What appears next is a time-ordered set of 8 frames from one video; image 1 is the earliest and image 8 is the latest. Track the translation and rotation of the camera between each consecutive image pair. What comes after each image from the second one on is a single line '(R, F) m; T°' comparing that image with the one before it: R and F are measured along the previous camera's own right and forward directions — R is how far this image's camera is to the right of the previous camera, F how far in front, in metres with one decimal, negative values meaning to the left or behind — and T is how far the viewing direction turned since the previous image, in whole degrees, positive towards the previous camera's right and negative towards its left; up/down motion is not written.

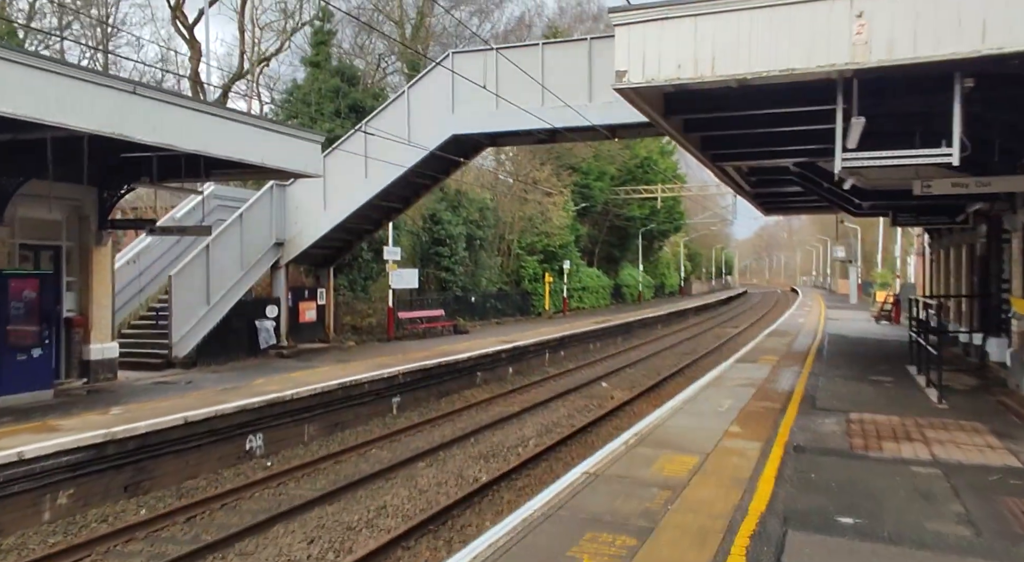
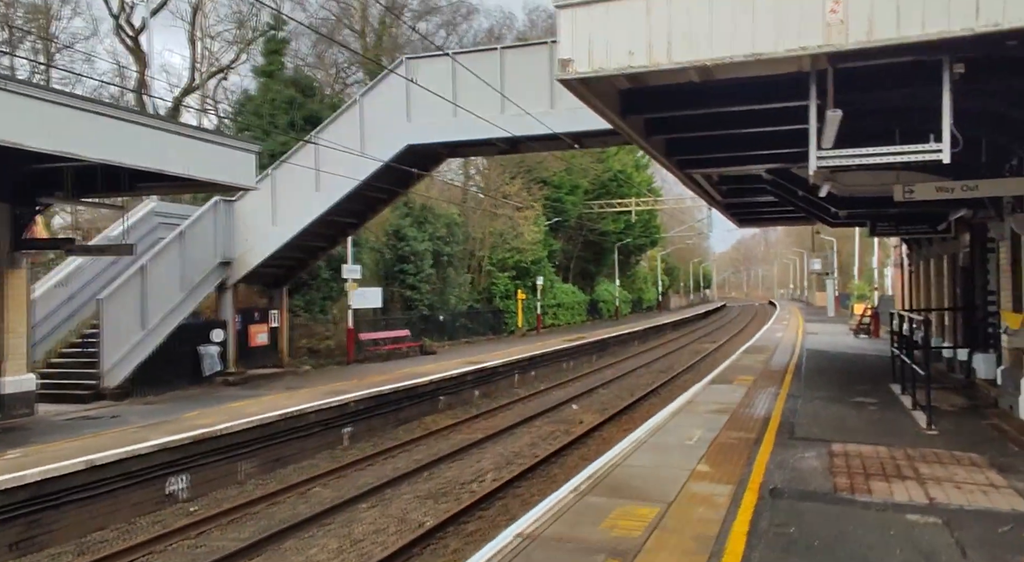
(+0.4, +1.0) m; +1°
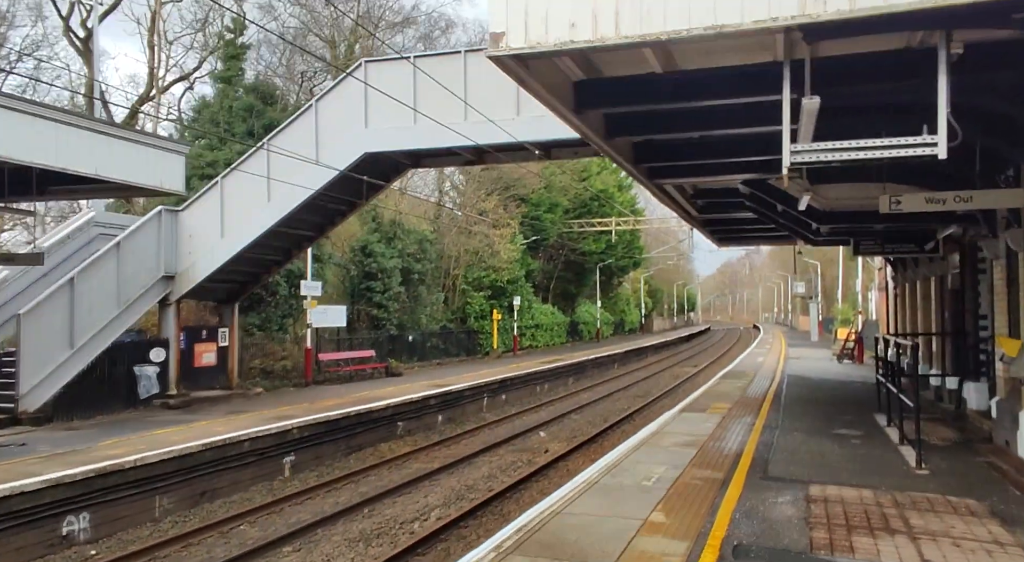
(+0.5, +1.1) m; +1°
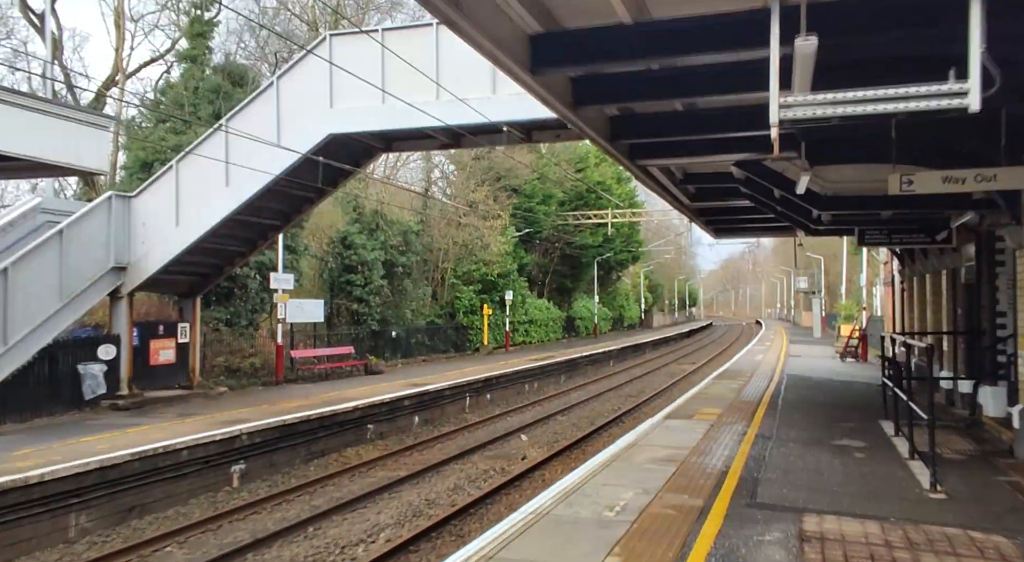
(+0.5, +1.2) m; 0°
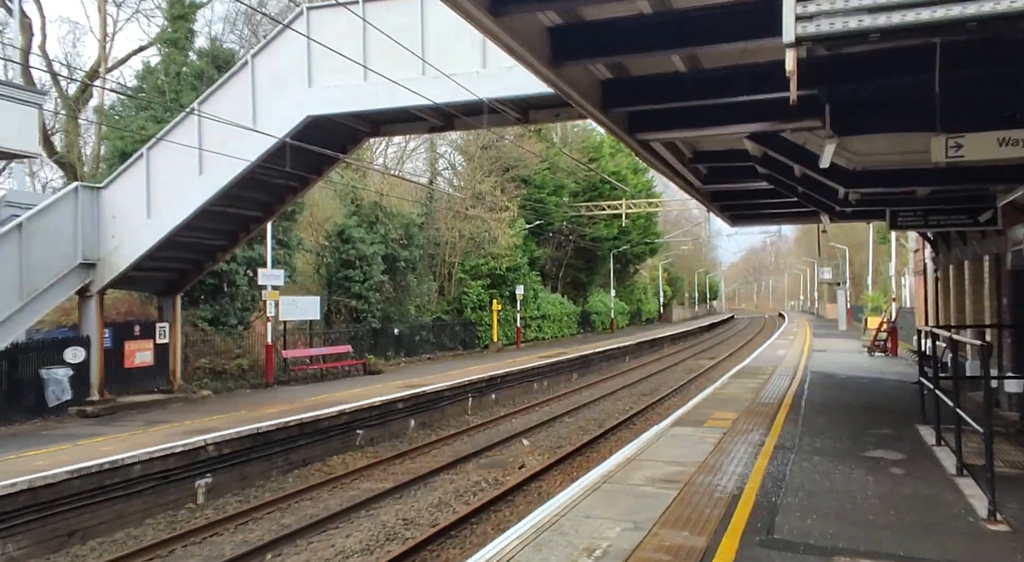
(+0.4, +1.3) m; -2°
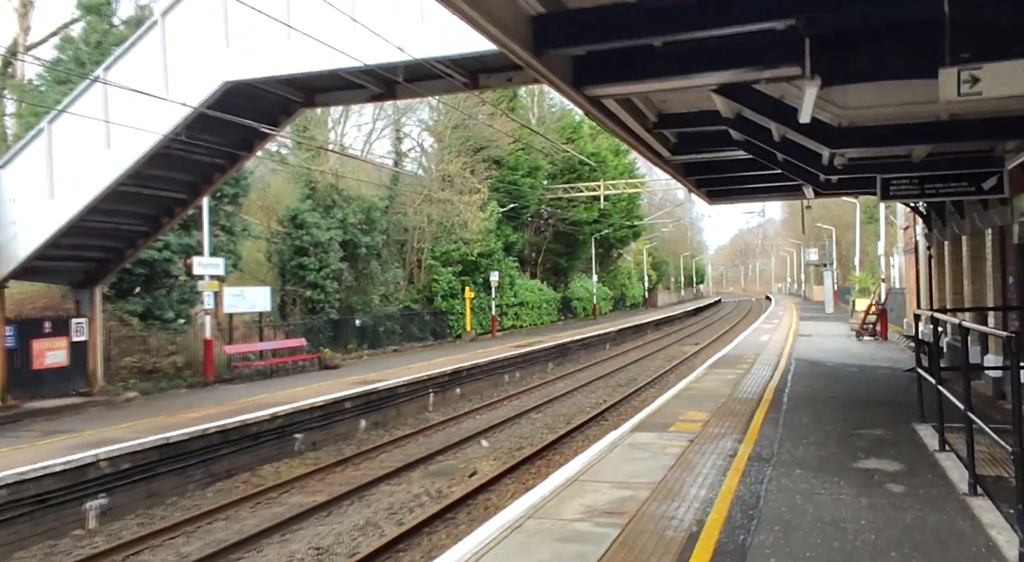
(+0.7, +1.5) m; +1°
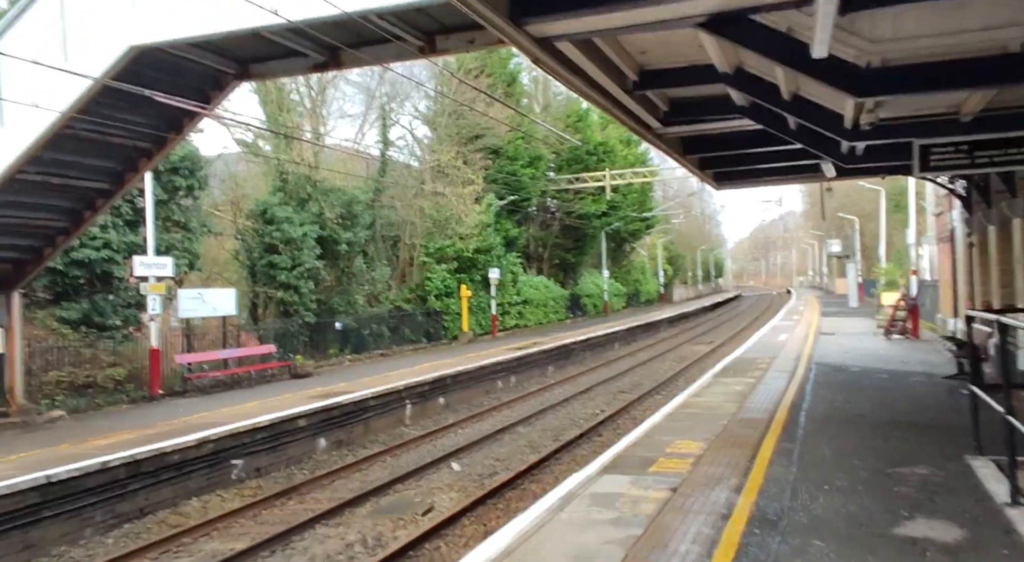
(+0.8, +2.0) m; -1°
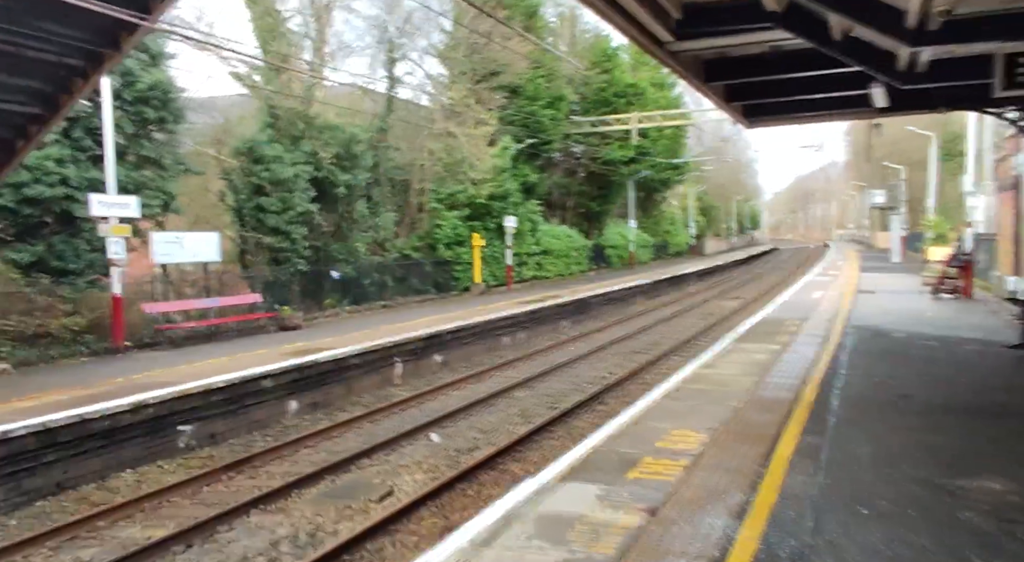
(+0.6, +1.7) m; -2°
